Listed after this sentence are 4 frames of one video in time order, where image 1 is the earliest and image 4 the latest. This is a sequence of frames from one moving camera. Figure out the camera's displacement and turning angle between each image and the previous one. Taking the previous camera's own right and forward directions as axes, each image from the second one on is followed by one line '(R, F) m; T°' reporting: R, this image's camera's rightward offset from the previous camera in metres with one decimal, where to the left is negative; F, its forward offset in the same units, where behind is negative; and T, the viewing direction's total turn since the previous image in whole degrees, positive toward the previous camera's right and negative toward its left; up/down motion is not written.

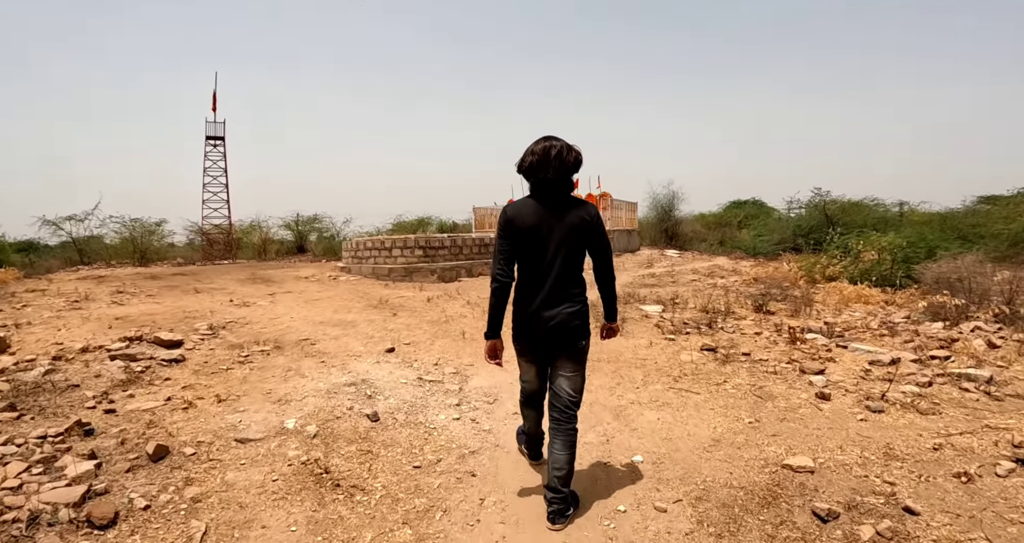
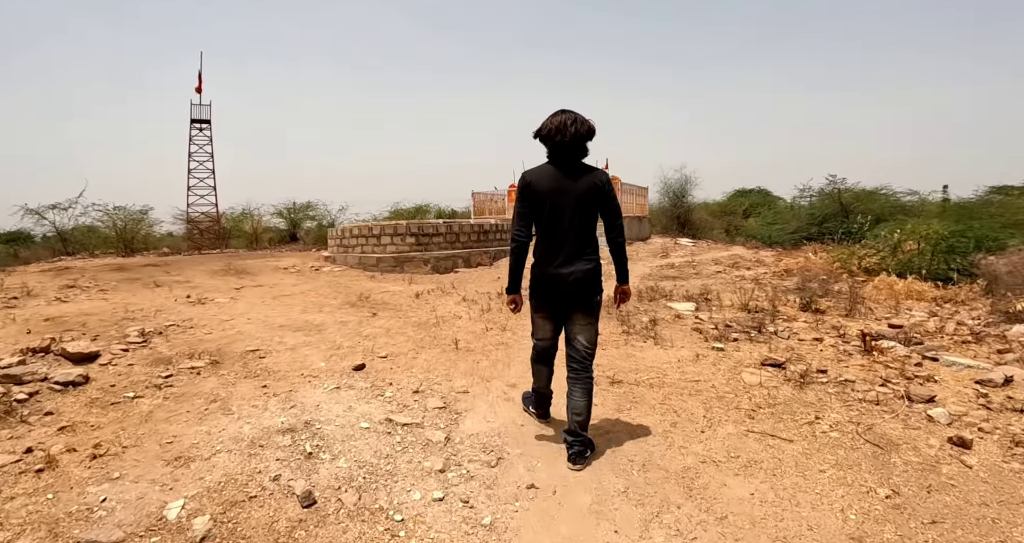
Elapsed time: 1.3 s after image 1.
(-0.1, +1.3) m; 0°
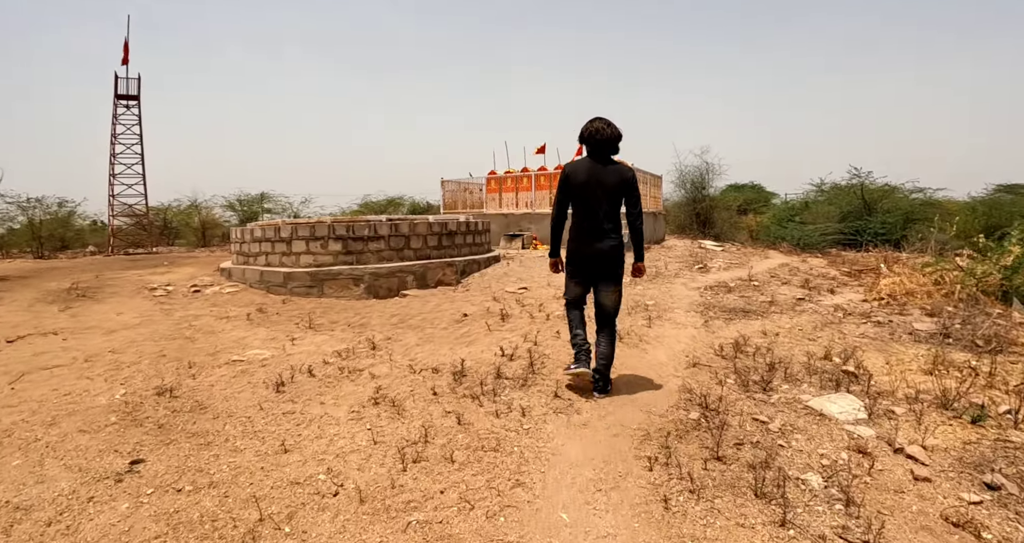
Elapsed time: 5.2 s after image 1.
(+0.1, +3.5) m; +2°
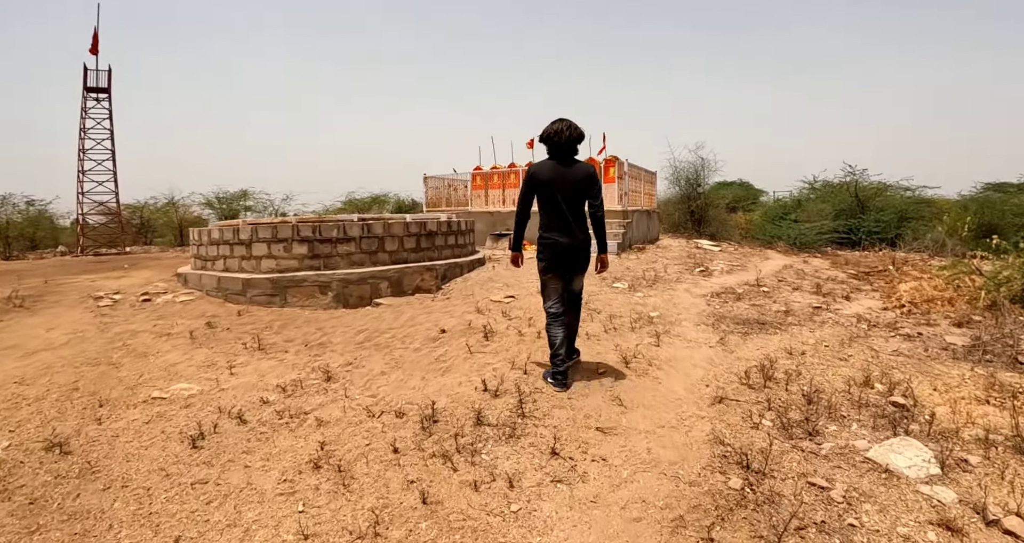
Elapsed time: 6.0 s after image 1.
(0.0, +0.7) m; +1°
